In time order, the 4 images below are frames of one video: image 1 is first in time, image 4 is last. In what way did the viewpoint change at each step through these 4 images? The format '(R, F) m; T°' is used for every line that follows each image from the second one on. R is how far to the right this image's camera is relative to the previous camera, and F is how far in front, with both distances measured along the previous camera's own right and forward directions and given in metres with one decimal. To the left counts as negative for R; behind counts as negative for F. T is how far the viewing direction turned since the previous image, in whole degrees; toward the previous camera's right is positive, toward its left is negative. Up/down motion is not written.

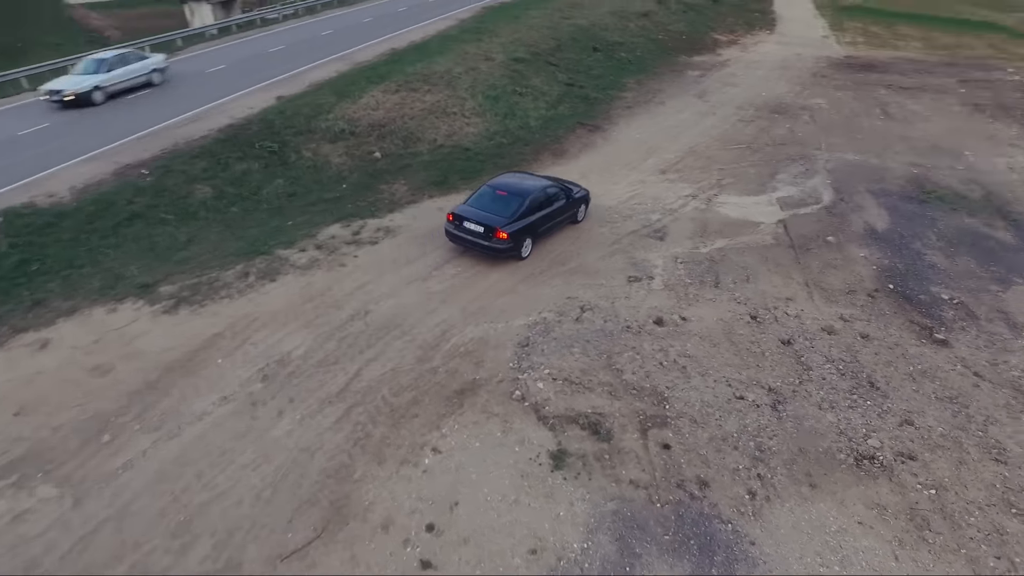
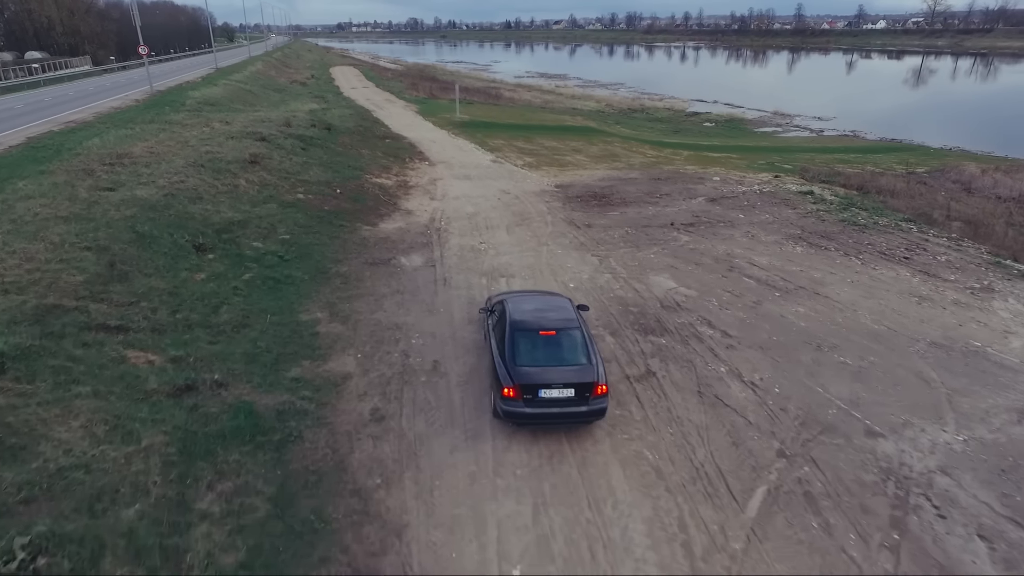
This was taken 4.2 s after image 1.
(+1.3, +16.1) m; +36°
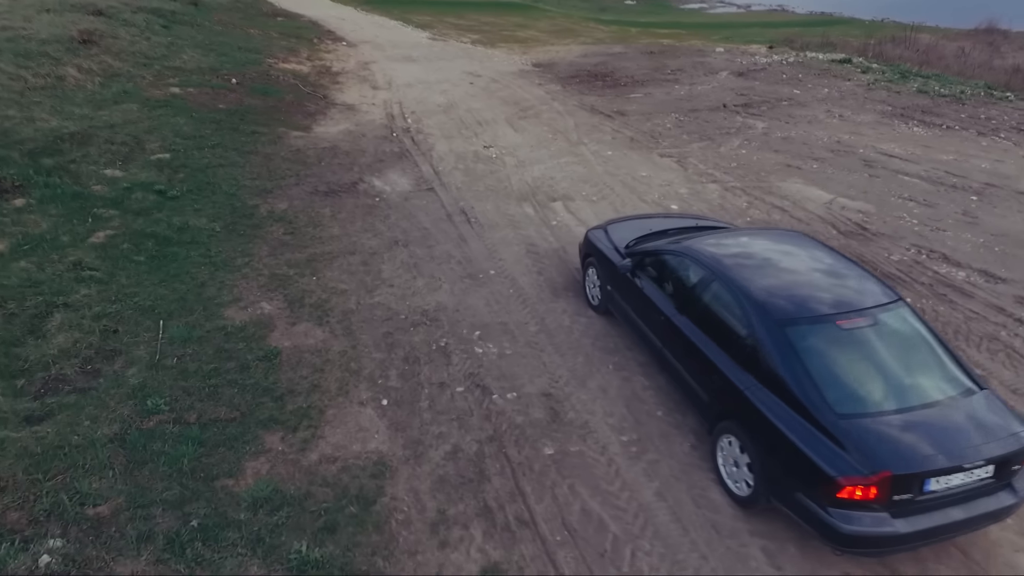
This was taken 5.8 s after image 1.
(-2.6, +6.4) m; +9°
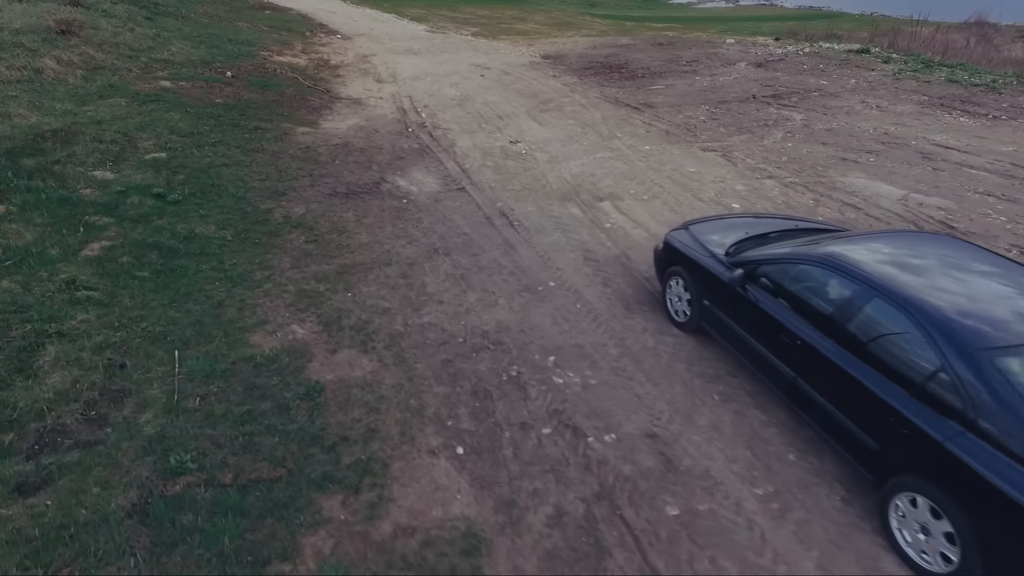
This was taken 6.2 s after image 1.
(-0.9, +1.0) m; +2°
